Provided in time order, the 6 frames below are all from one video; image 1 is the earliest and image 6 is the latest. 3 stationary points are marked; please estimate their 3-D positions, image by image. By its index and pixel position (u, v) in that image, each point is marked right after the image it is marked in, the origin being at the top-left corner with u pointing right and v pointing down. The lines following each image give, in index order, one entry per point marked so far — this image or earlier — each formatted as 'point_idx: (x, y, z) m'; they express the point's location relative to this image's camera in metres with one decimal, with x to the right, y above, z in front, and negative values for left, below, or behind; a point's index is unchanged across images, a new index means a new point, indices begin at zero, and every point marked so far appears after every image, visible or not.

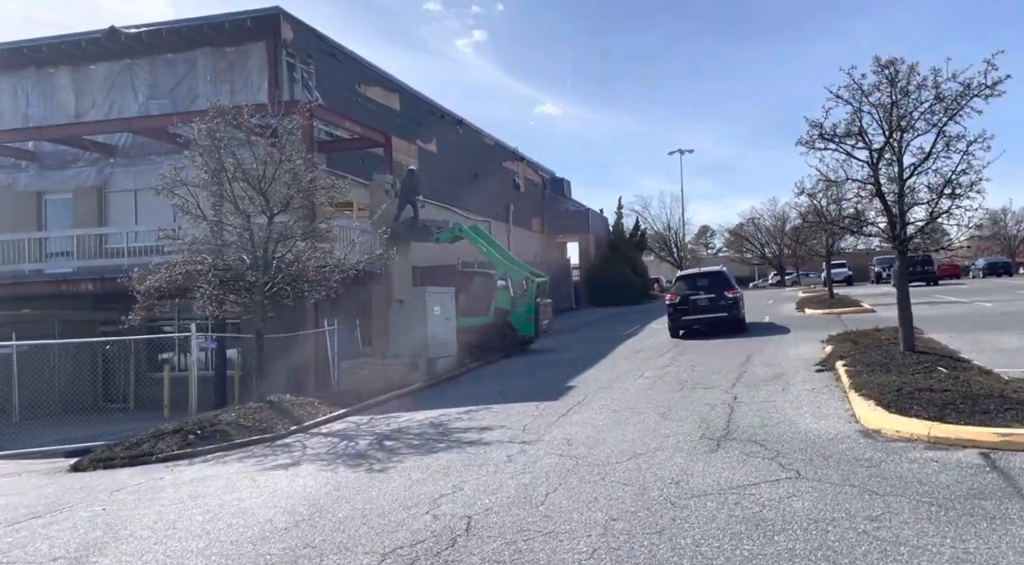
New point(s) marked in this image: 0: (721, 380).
0: (+3.2, -1.5, +13.0) m
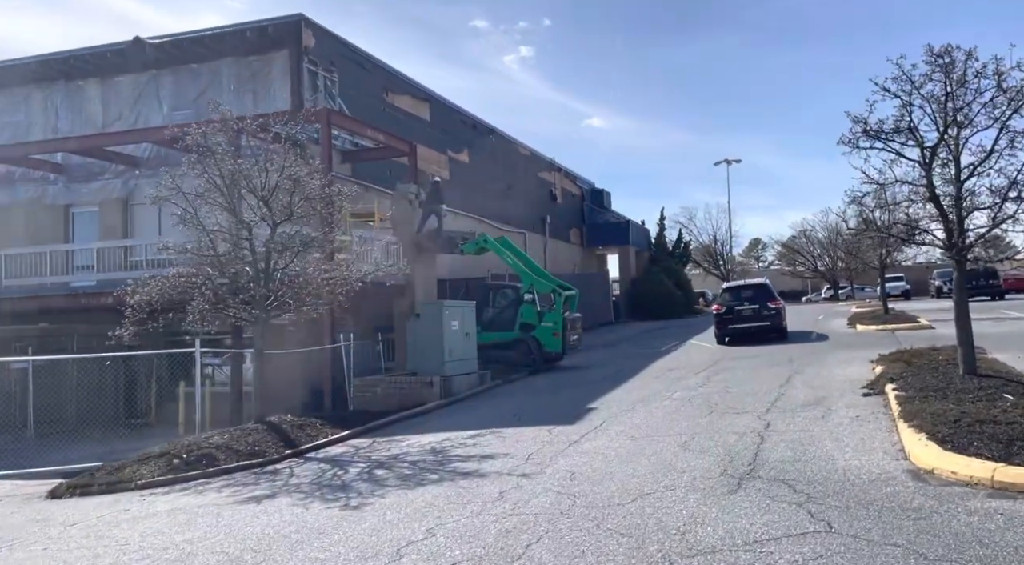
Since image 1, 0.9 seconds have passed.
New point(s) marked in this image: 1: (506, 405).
0: (+3.4, -1.7, +11.7) m
1: (-0.1, -2.1, +14.9) m
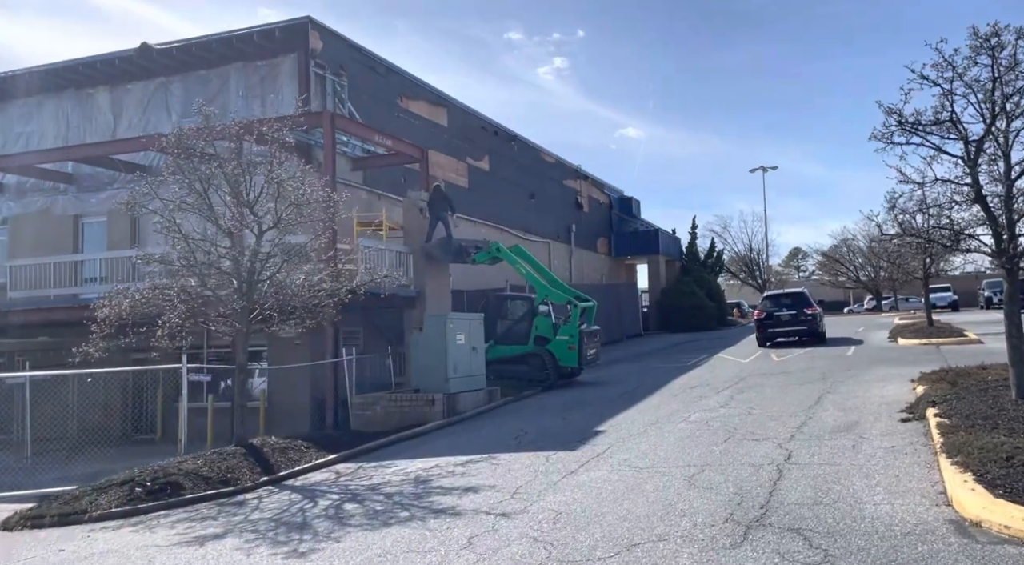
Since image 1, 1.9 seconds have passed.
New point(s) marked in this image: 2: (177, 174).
0: (+3.3, -1.8, +10.6) m
1: (0.0, -2.3, +13.8) m
2: (-4.7, +1.5, +11.9) m
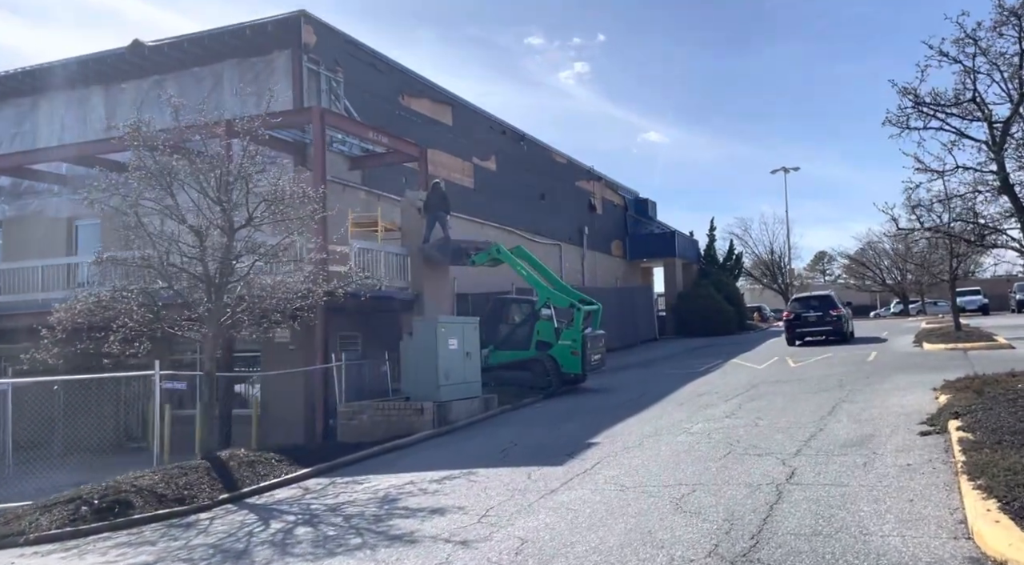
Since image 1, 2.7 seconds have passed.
0: (+3.1, -1.8, +9.6) m
1: (-0.1, -2.4, +13.0) m
2: (-4.9, +1.5, +11.2) m
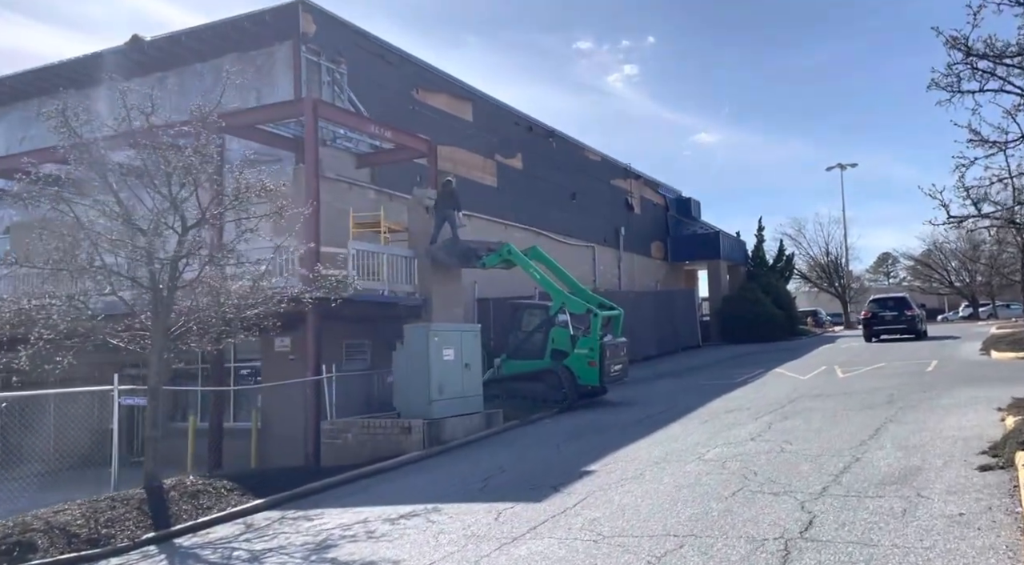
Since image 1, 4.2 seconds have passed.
0: (+2.8, -1.8, +8.0) m
1: (-0.2, -2.4, +11.5) m
2: (-5.1, +1.4, +10.0) m
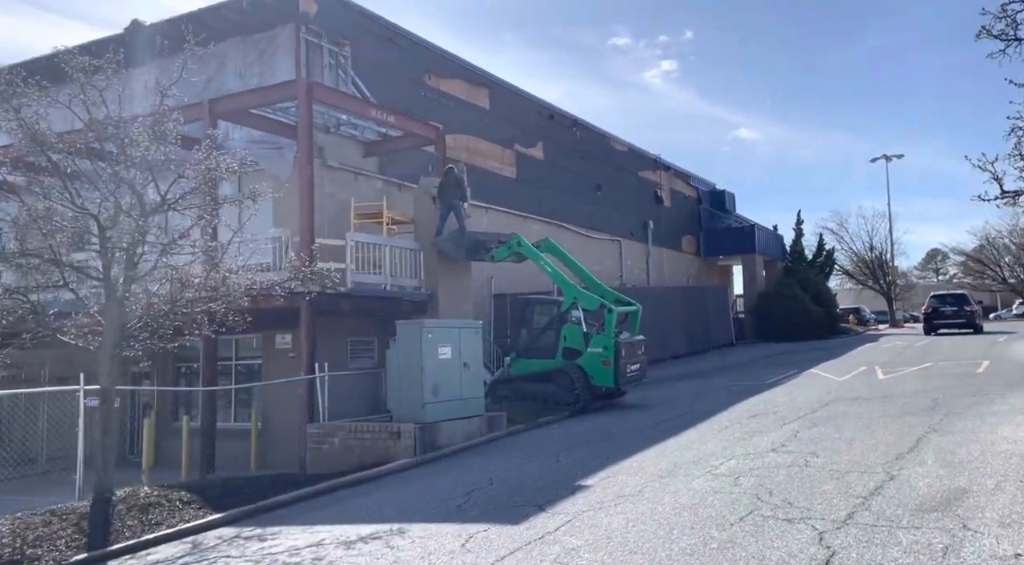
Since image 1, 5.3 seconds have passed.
0: (+2.6, -1.7, +6.8) m
1: (-0.3, -2.3, +10.5) m
2: (-5.2, +1.5, +9.2) m
